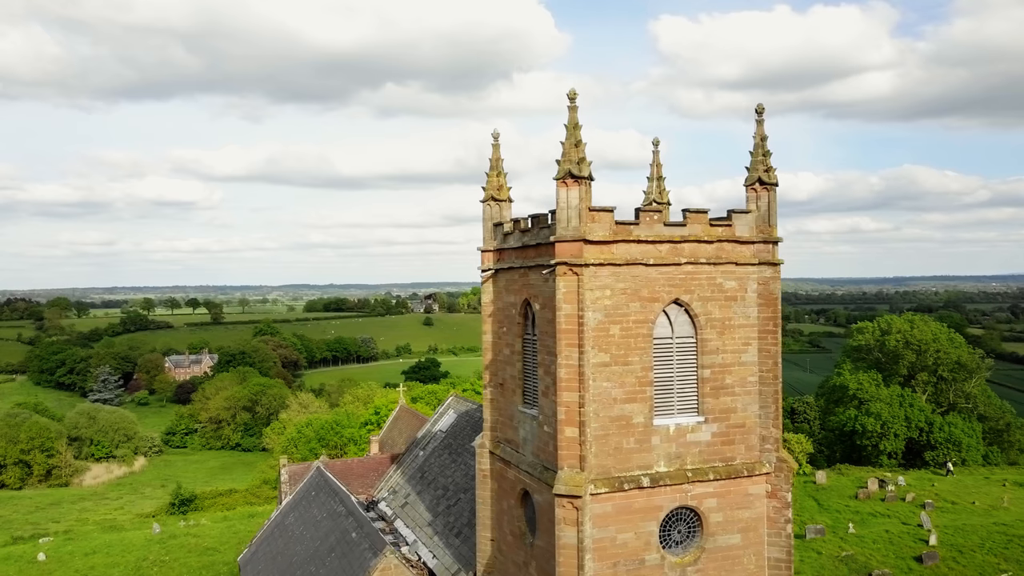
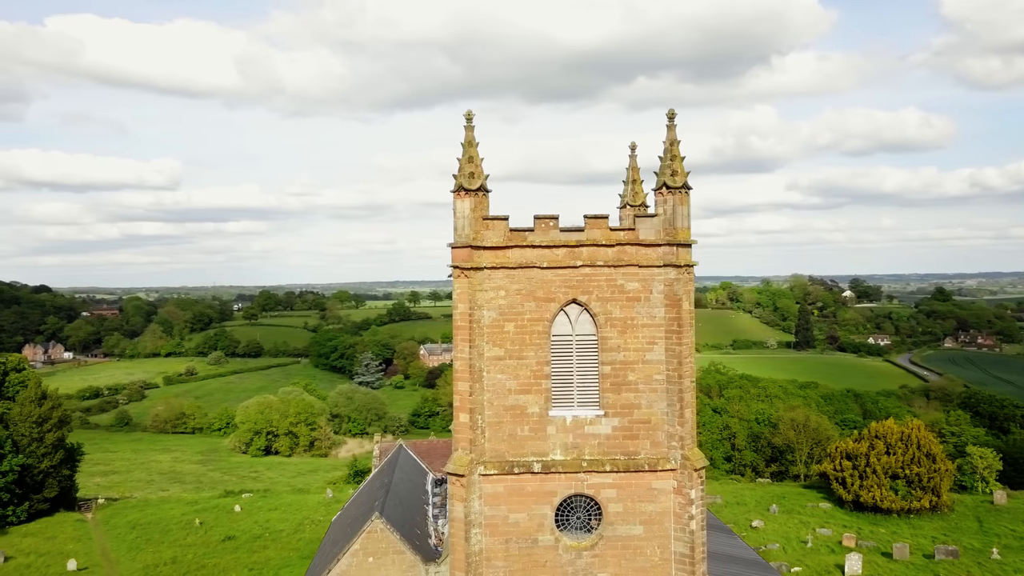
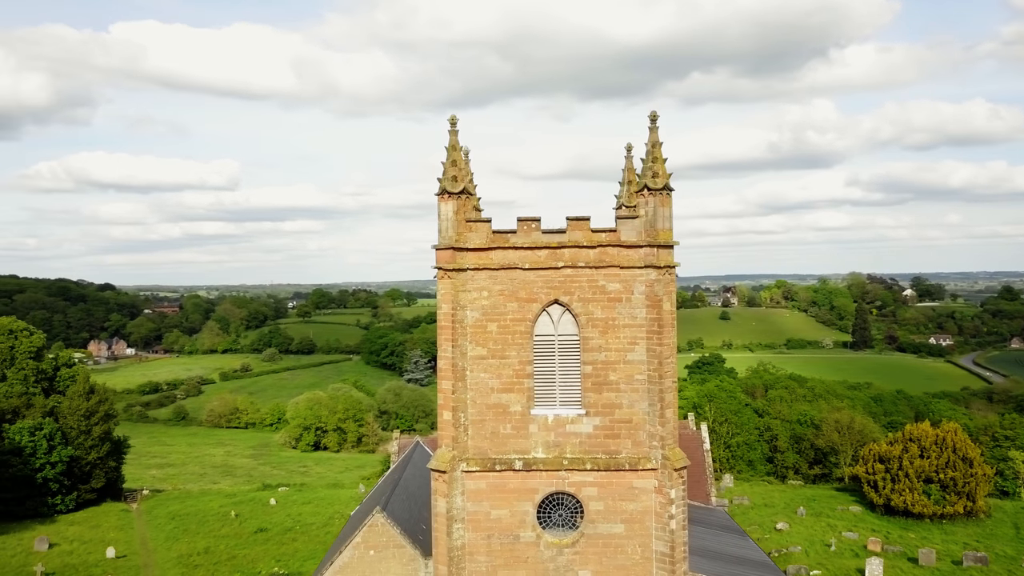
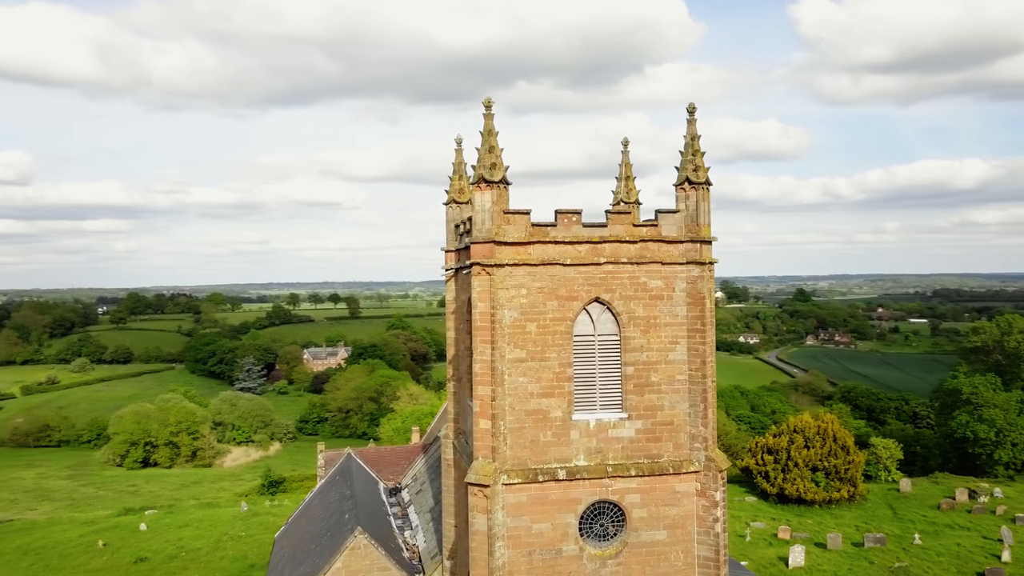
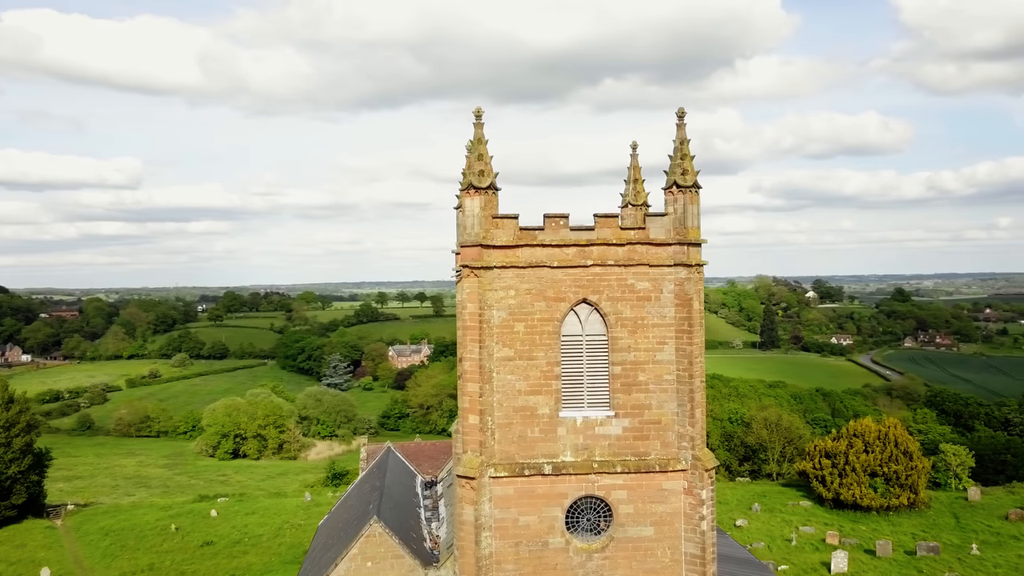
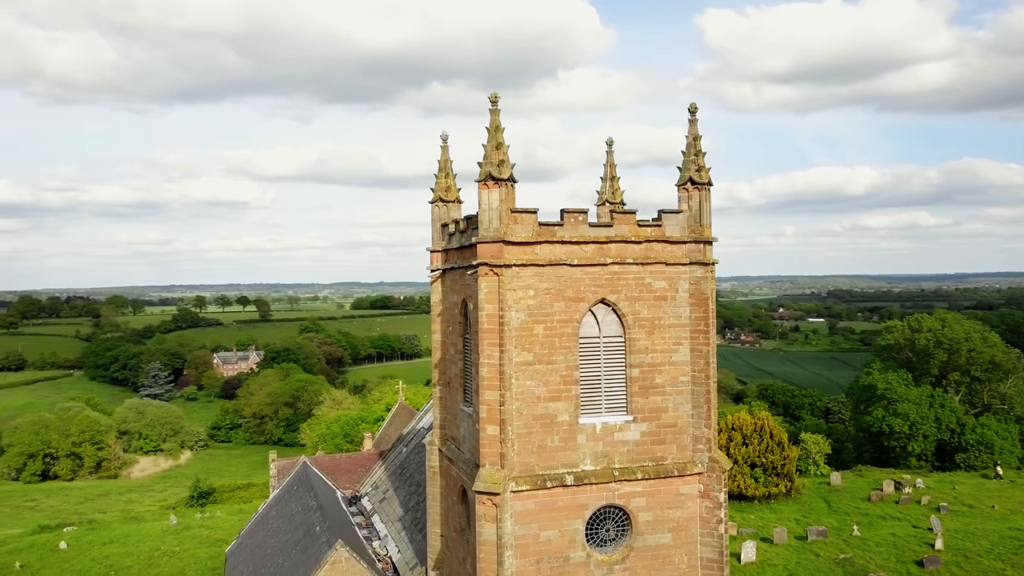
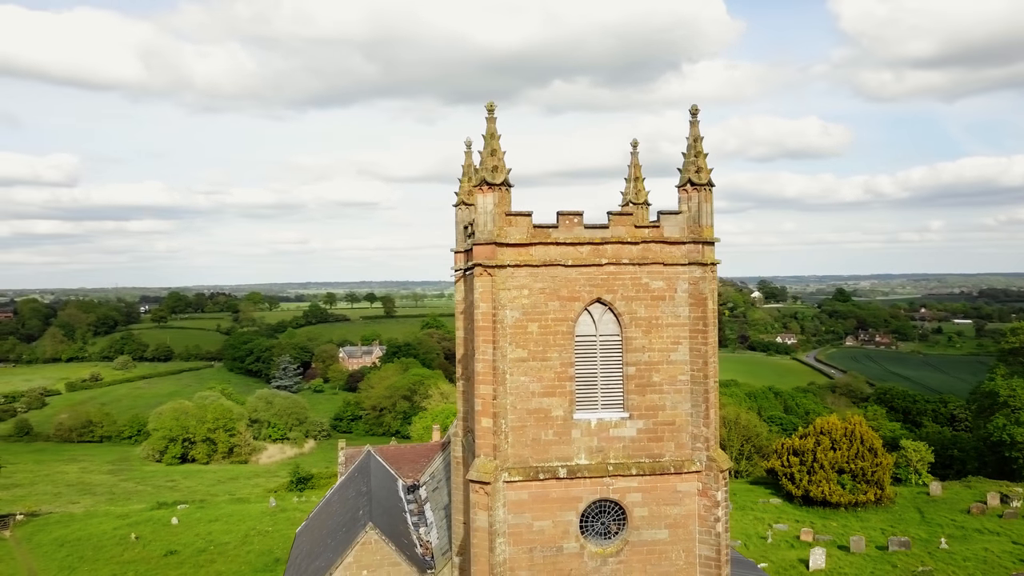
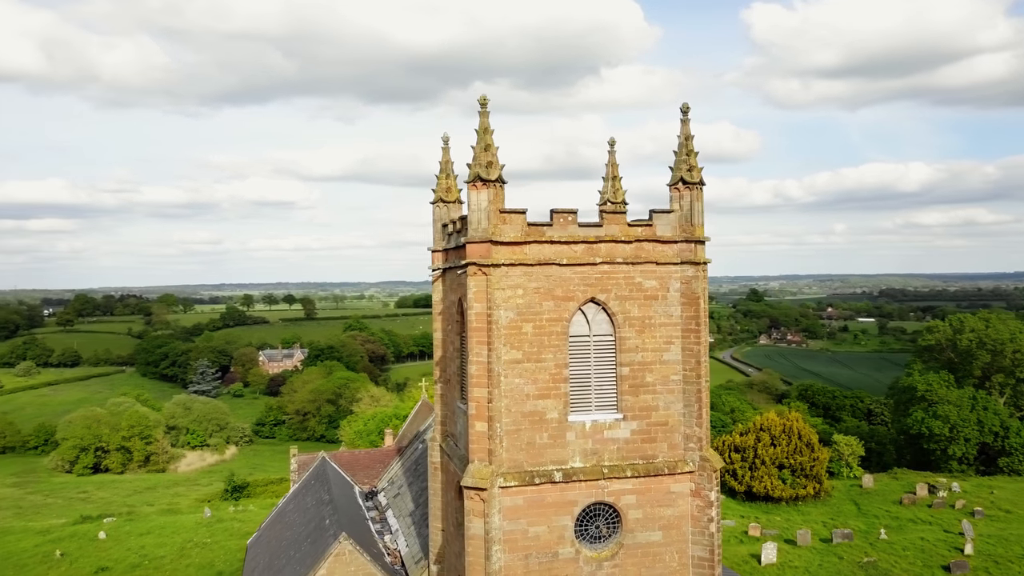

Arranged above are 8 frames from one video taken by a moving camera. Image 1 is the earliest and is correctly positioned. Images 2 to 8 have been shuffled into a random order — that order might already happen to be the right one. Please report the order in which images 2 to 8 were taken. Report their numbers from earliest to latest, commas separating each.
6, 8, 4, 7, 5, 2, 3
